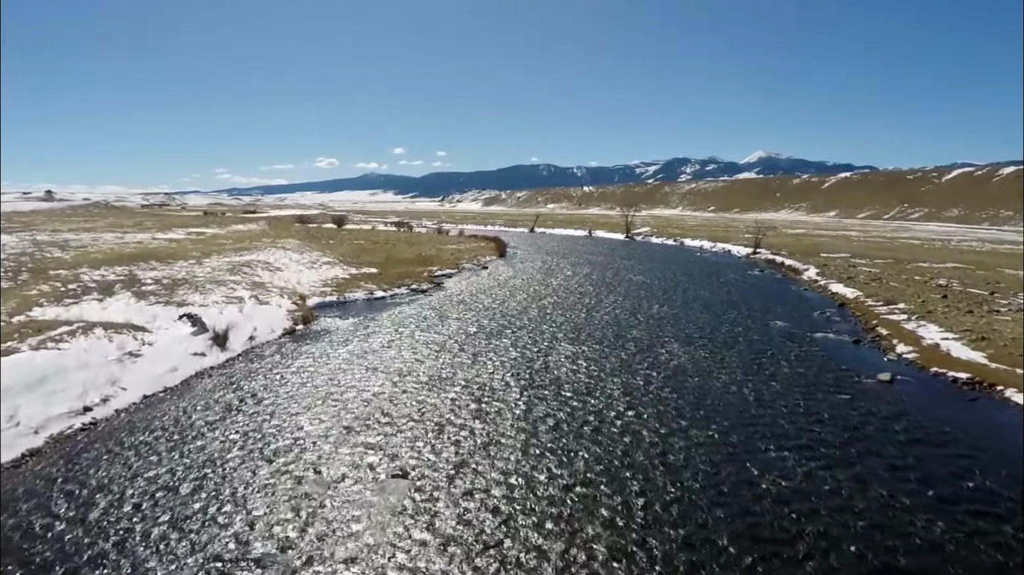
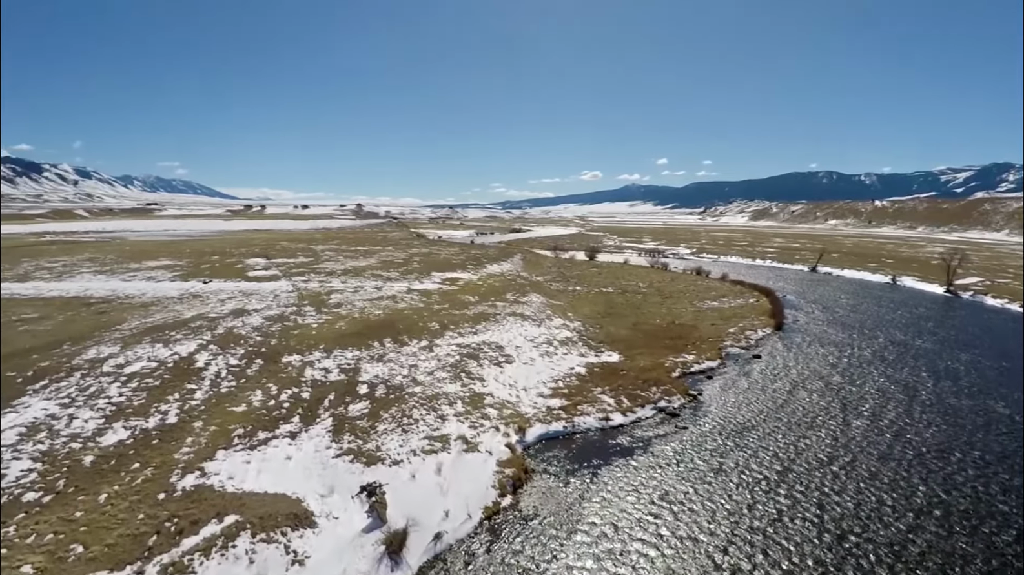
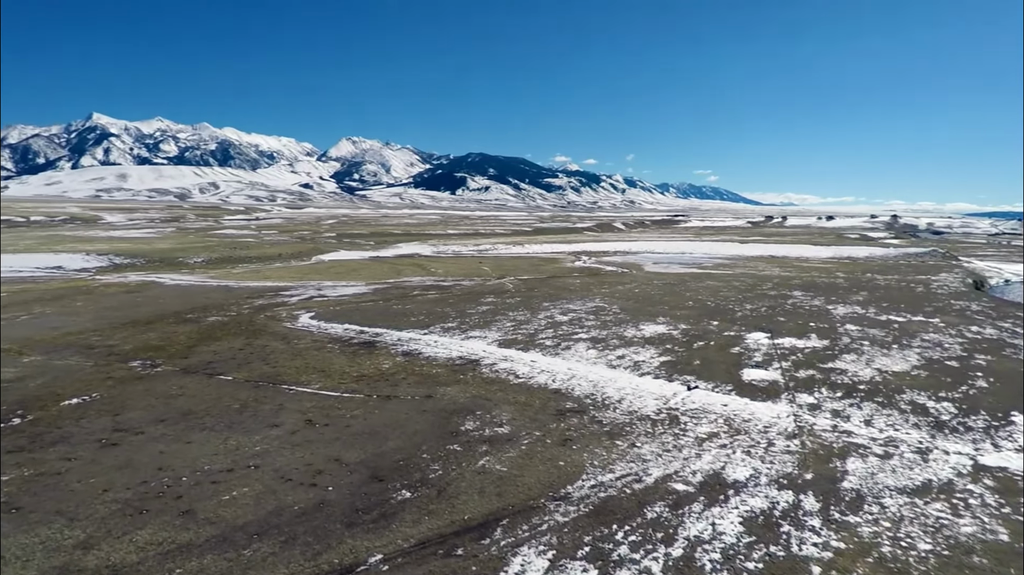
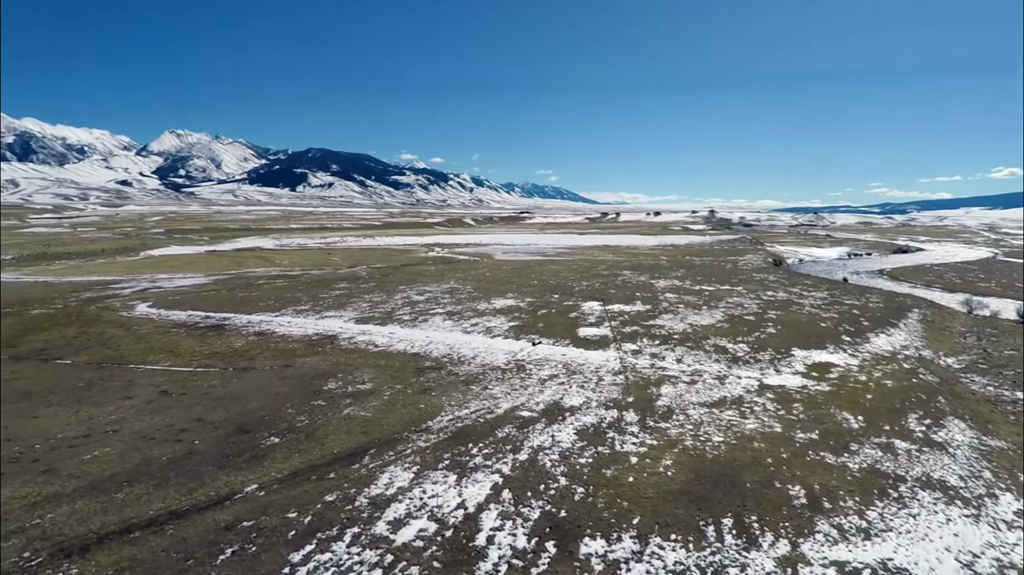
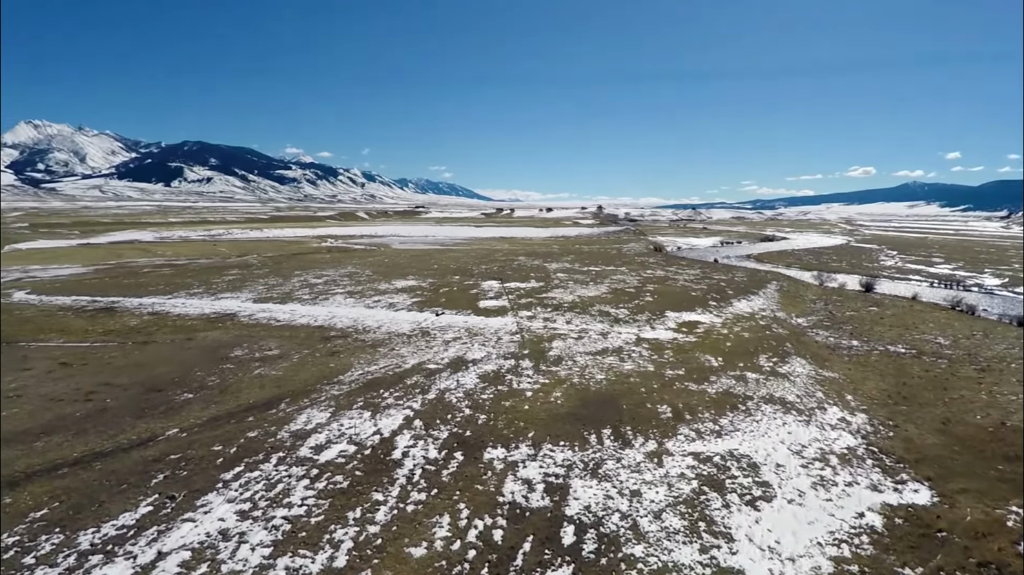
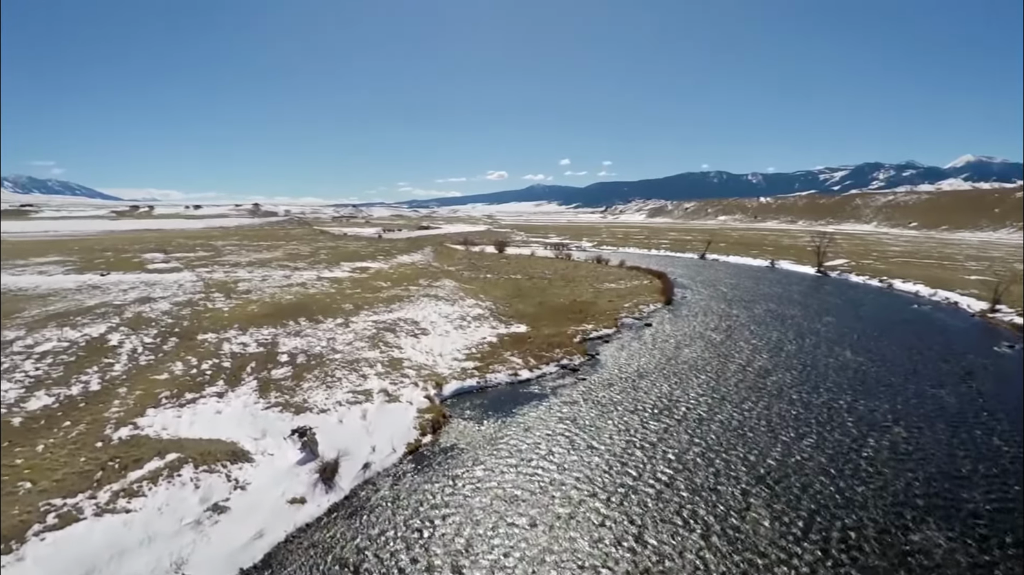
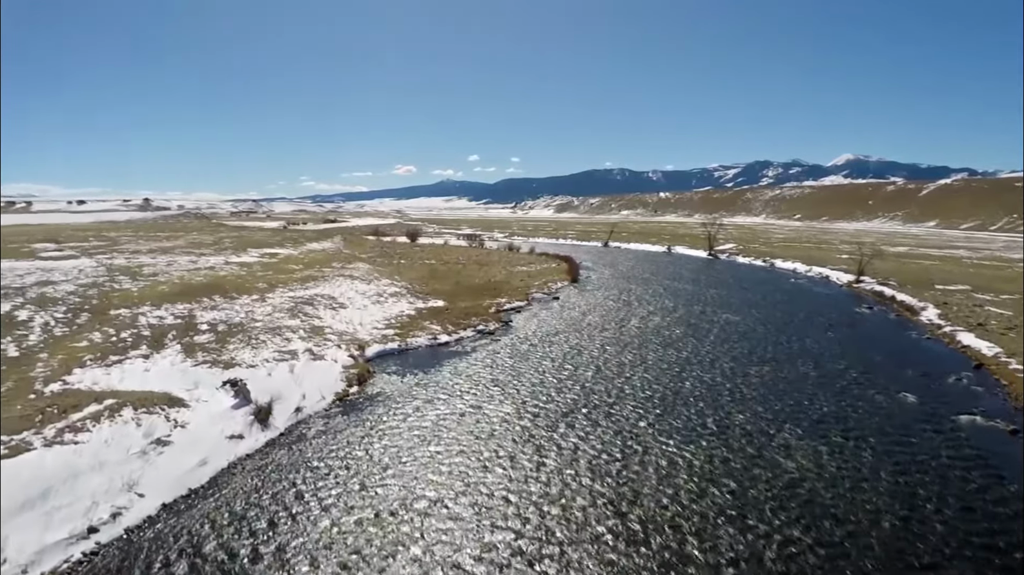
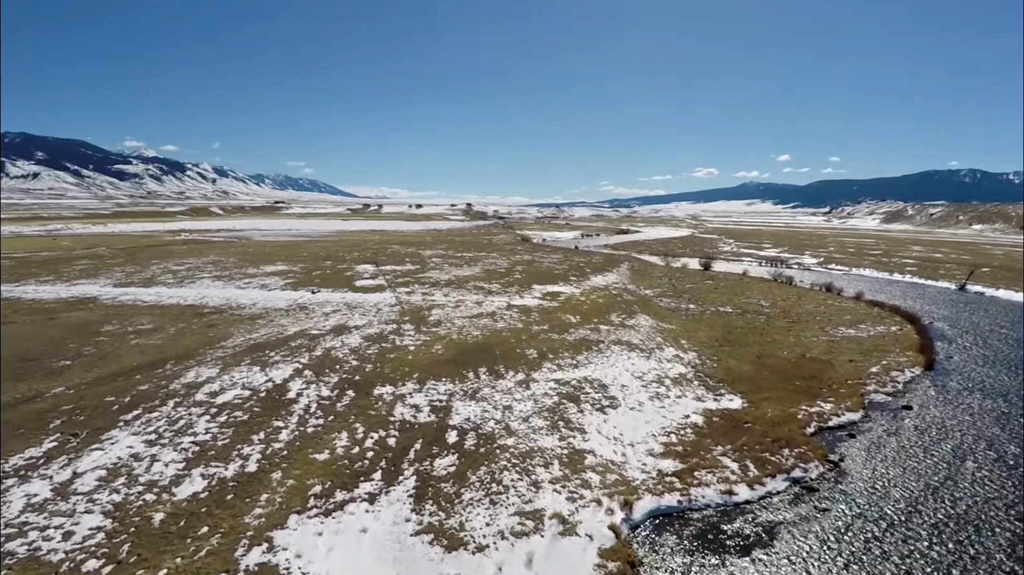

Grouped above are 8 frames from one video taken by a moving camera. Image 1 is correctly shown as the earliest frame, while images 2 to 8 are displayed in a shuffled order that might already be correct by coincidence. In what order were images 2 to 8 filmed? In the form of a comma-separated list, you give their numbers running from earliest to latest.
7, 6, 2, 8, 5, 4, 3
